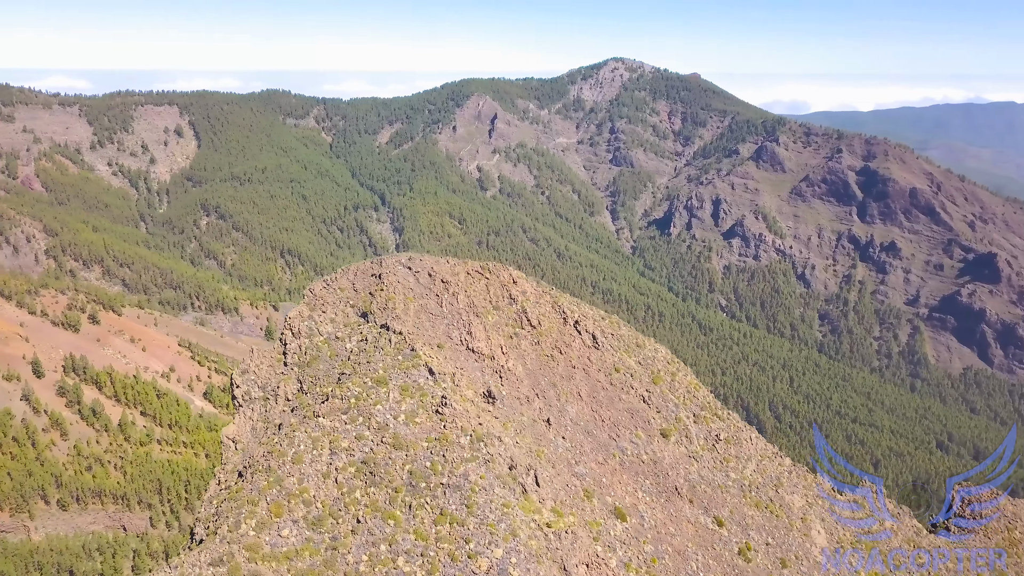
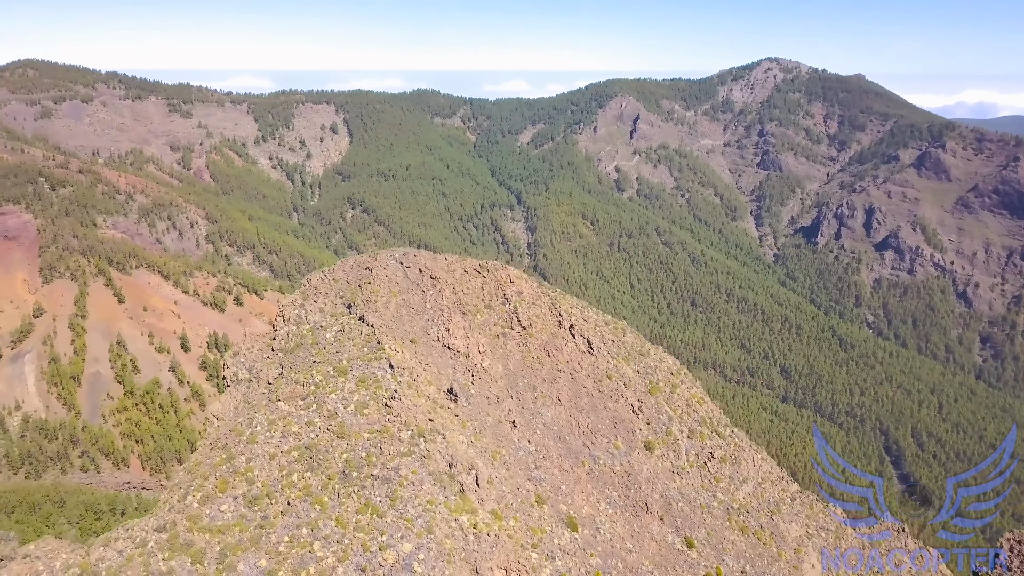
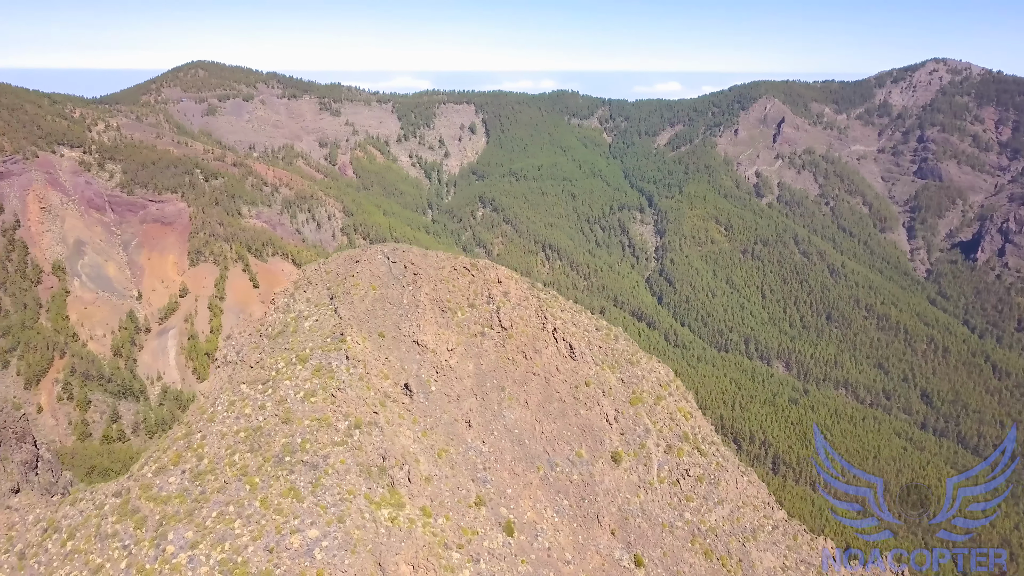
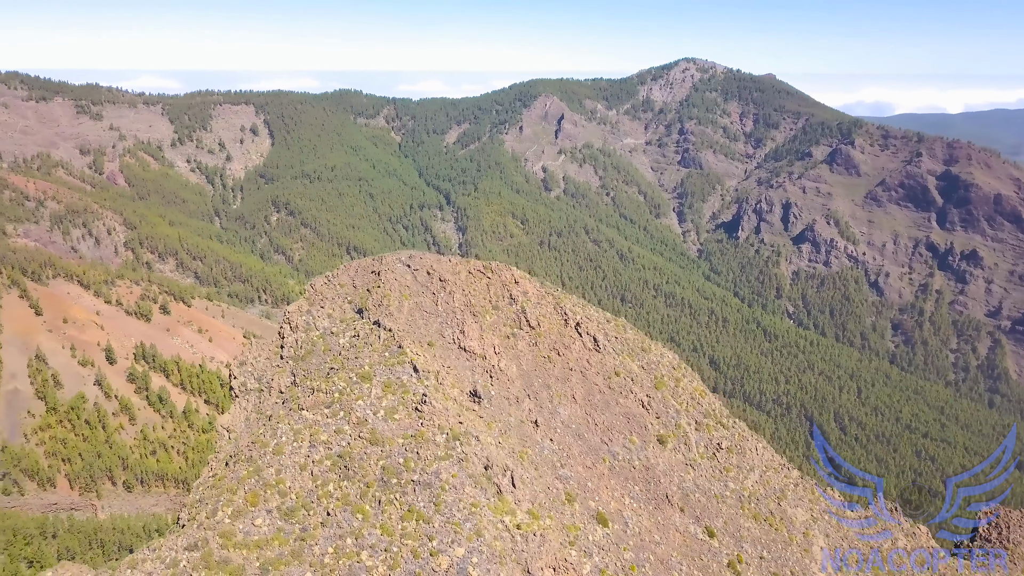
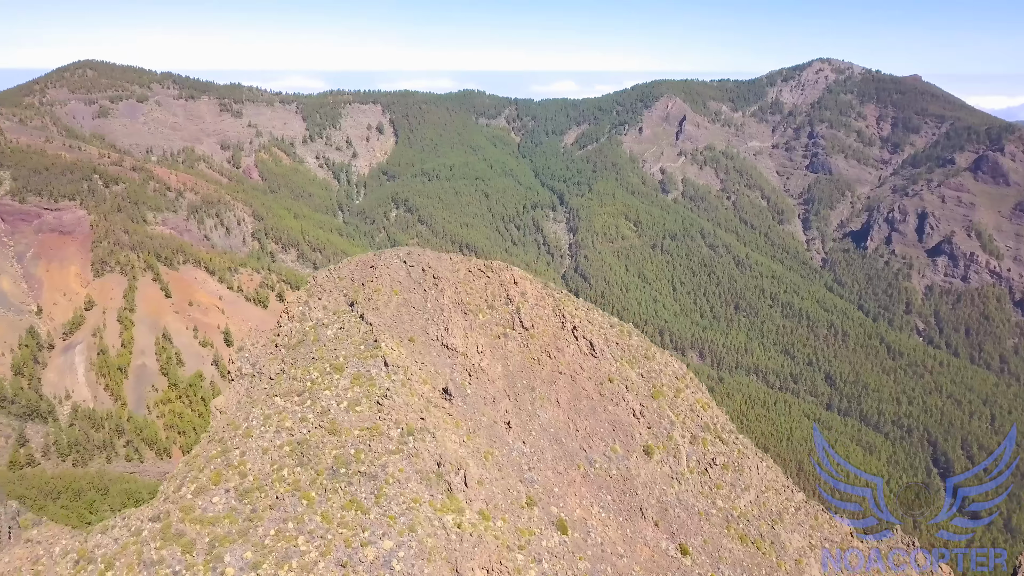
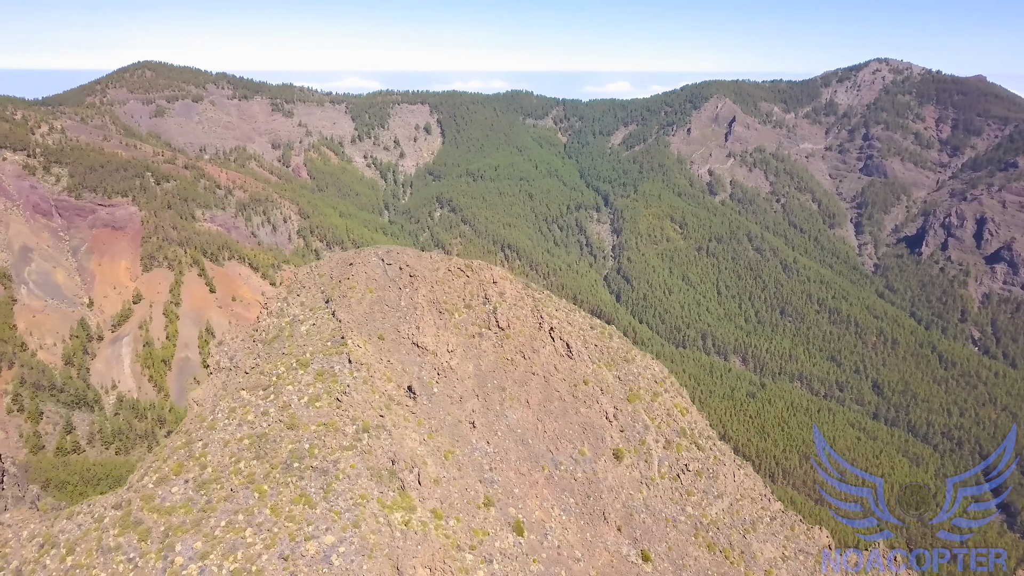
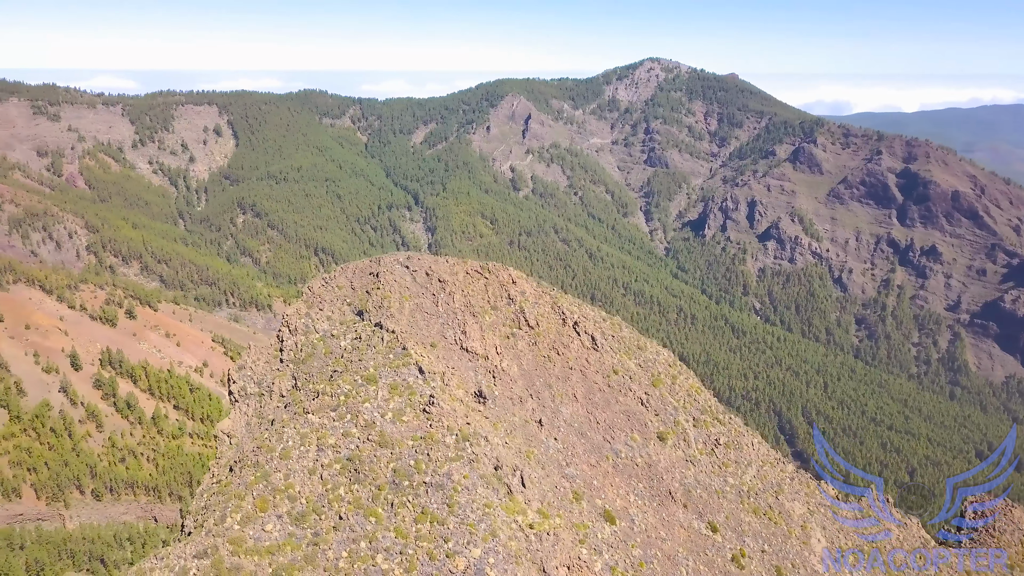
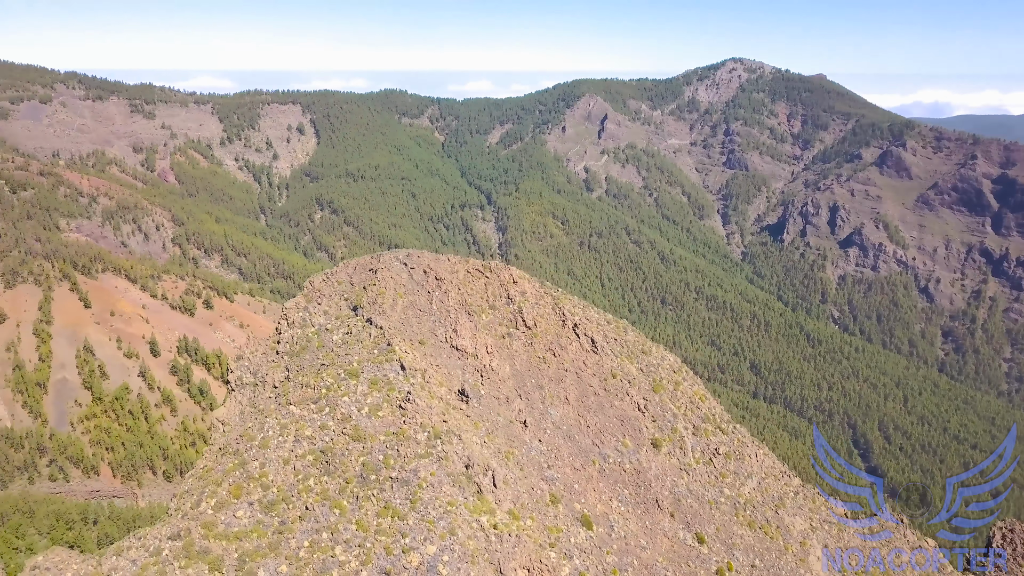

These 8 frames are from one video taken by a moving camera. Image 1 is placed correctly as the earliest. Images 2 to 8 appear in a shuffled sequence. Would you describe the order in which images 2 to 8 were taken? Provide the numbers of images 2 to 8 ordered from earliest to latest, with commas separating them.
7, 4, 8, 2, 5, 6, 3
